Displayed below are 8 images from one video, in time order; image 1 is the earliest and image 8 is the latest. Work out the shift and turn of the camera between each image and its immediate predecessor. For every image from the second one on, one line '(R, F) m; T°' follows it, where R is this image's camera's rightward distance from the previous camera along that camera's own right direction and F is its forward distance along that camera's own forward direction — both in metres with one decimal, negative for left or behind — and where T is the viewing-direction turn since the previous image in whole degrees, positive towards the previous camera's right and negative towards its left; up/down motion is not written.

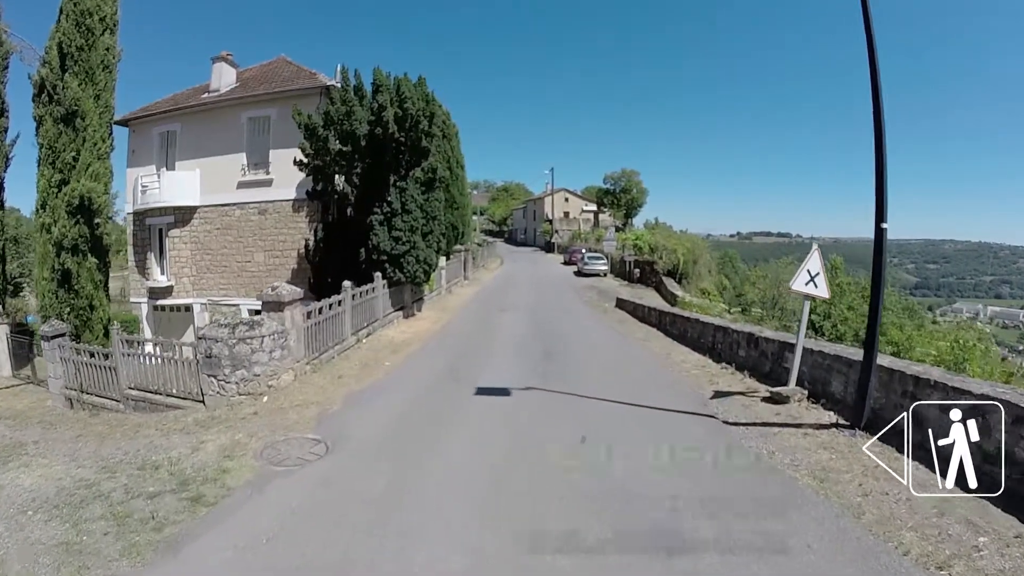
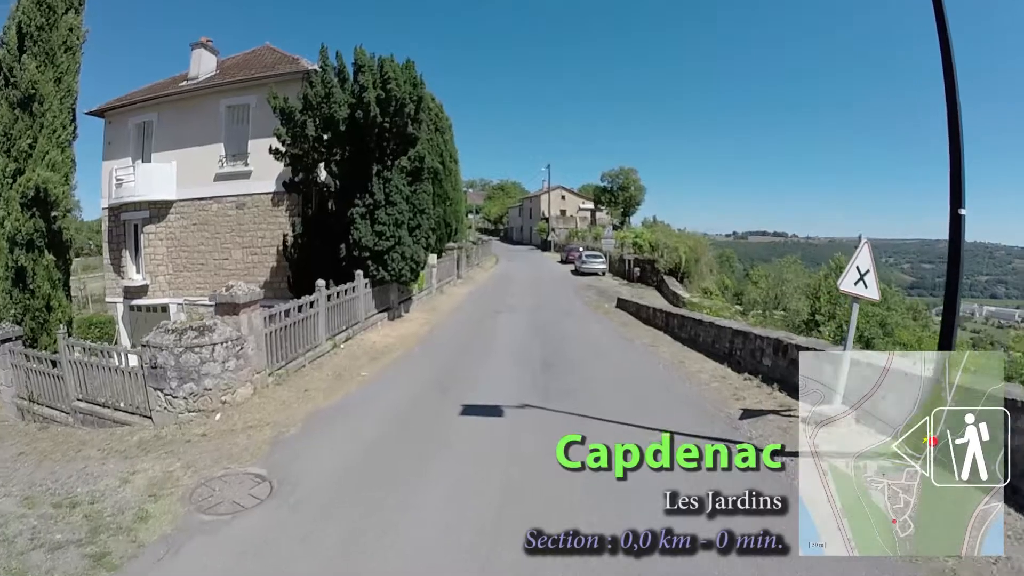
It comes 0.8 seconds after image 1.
(+0.1, +1.2) m; 0°
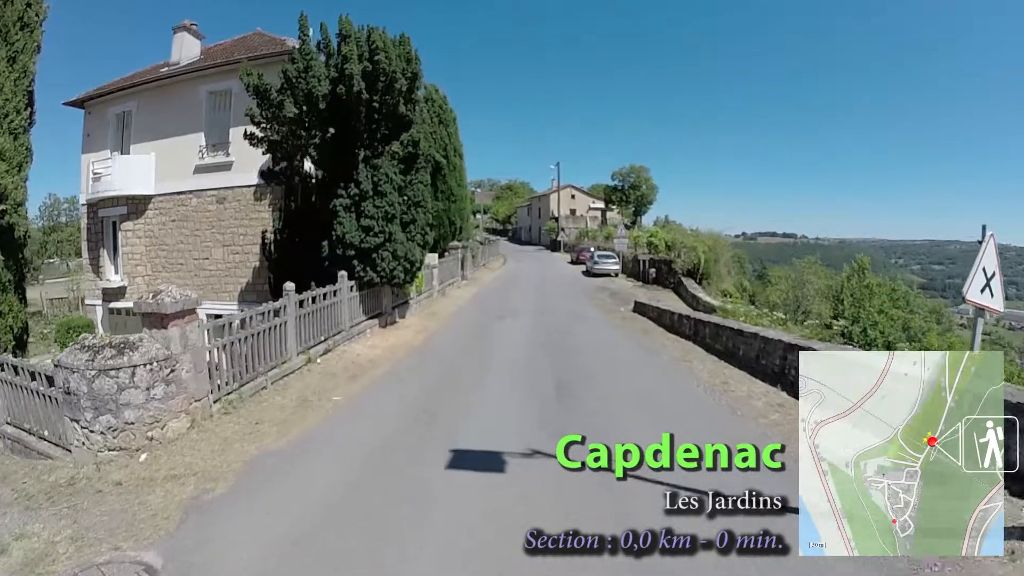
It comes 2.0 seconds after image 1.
(0.0, +1.6) m; -1°
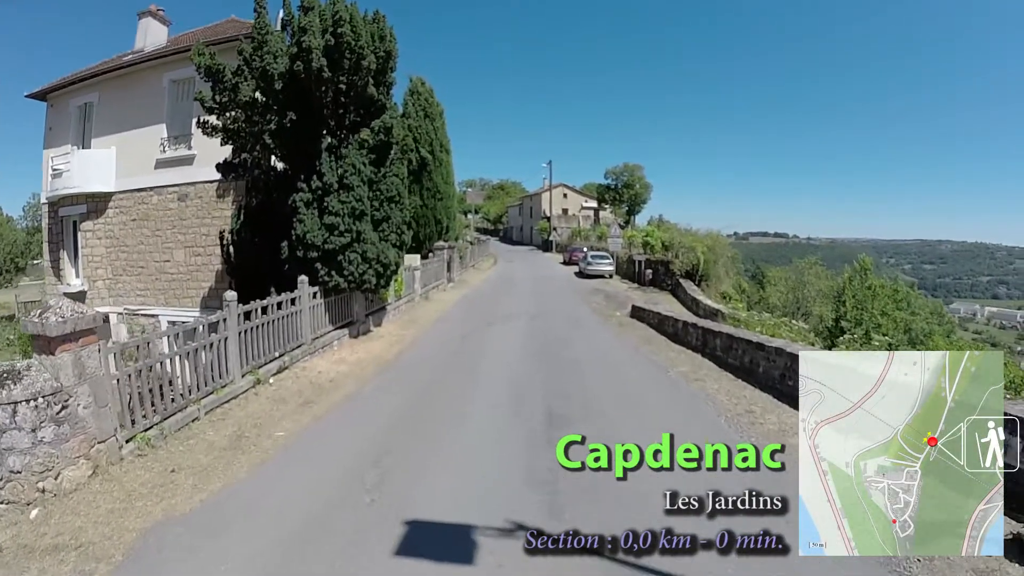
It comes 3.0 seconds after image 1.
(+0.2, +1.2) m; +1°
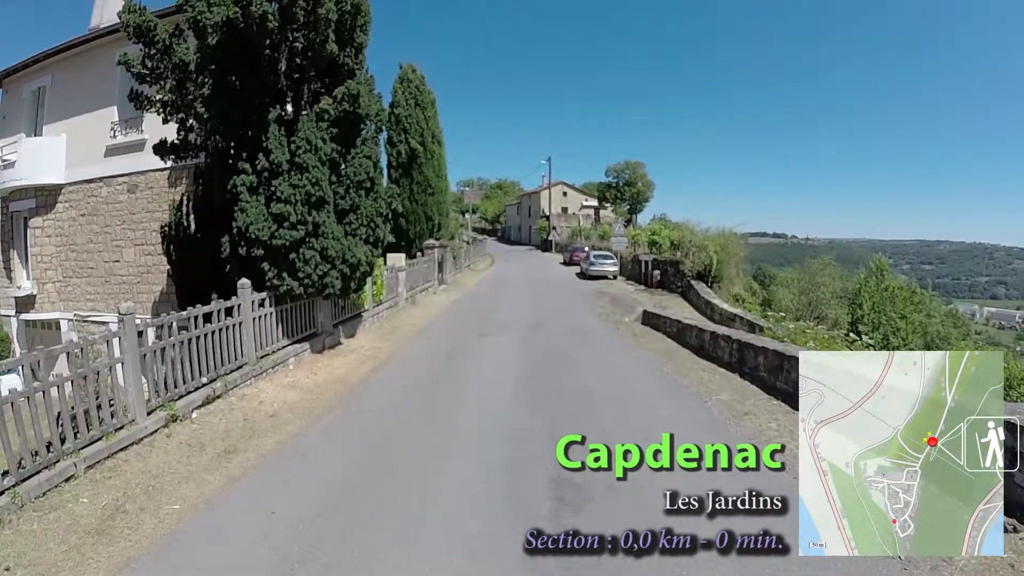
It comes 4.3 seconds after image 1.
(+0.1, +1.8) m; 0°
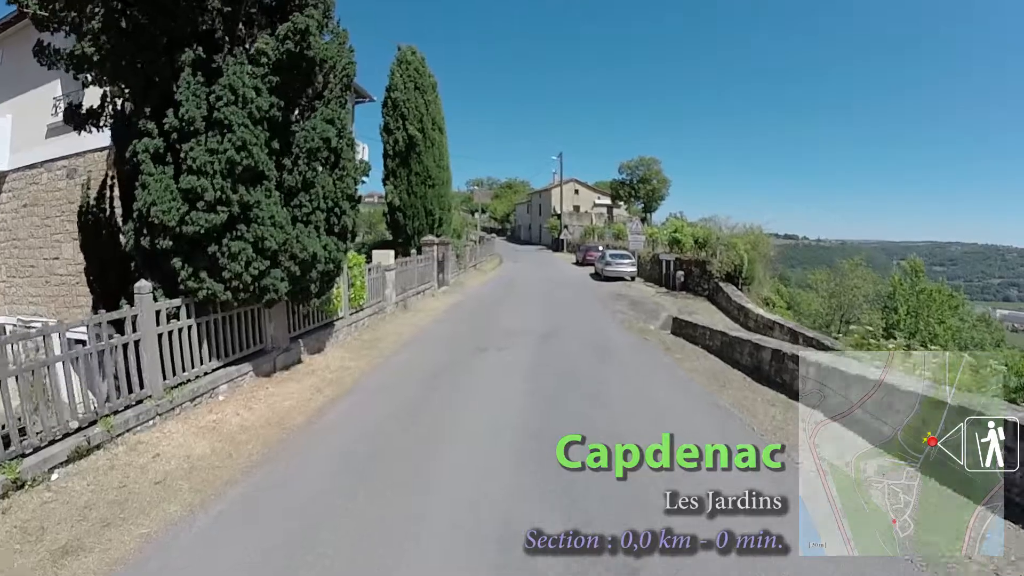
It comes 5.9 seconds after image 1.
(0.0, +2.0) m; -1°
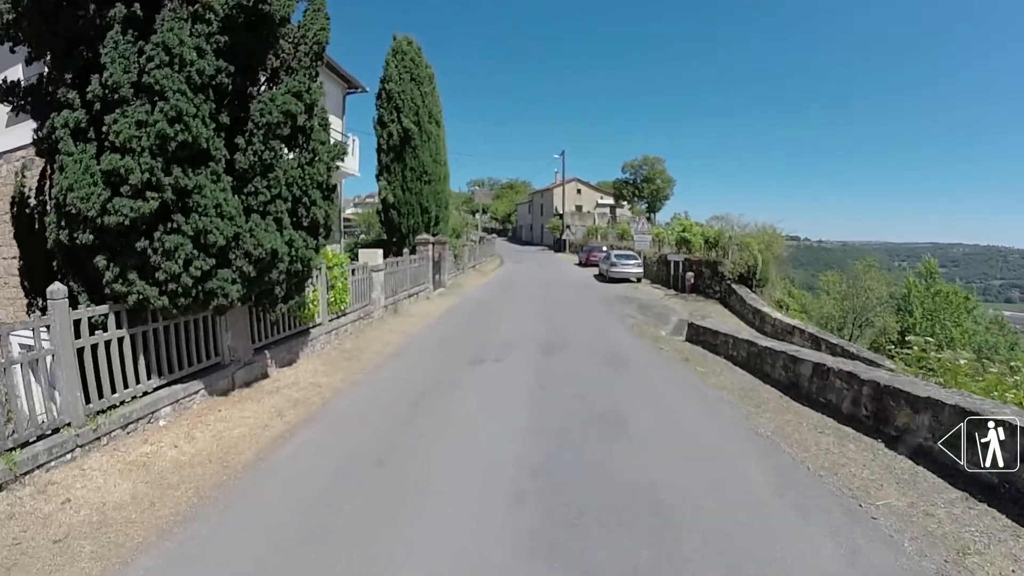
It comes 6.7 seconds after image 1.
(0.0, +1.0) m; 0°
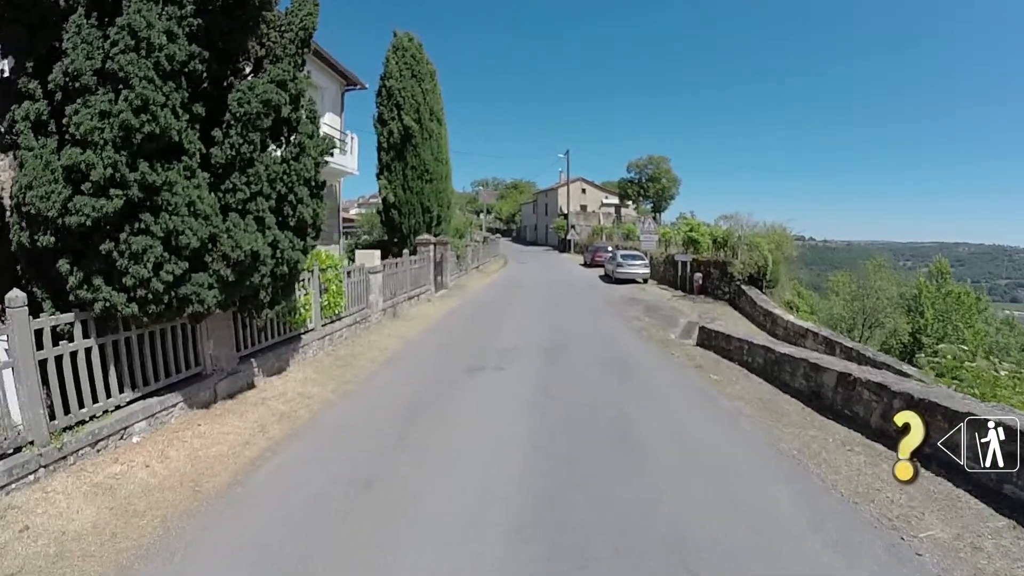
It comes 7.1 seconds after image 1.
(0.0, +0.4) m; 0°
